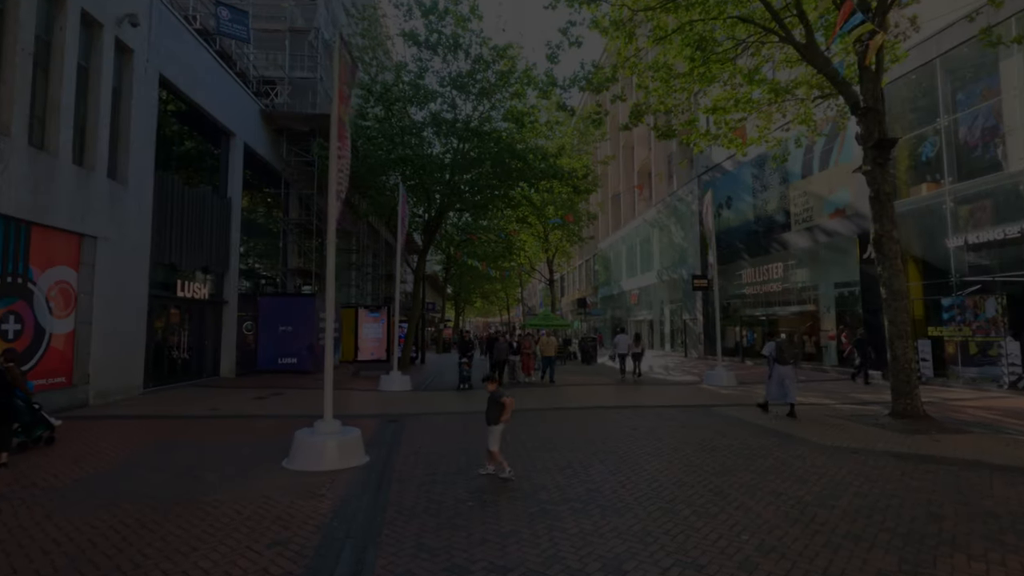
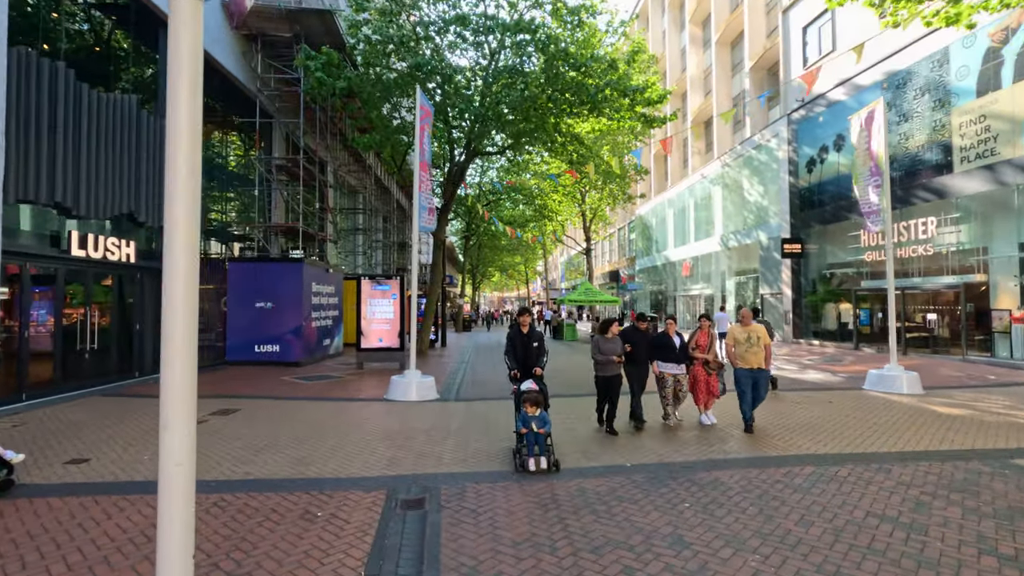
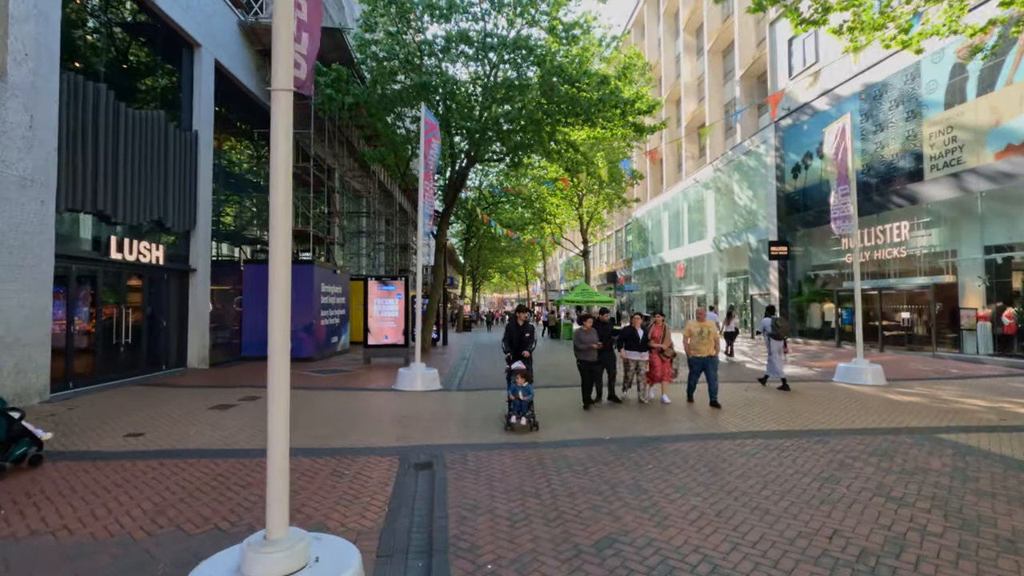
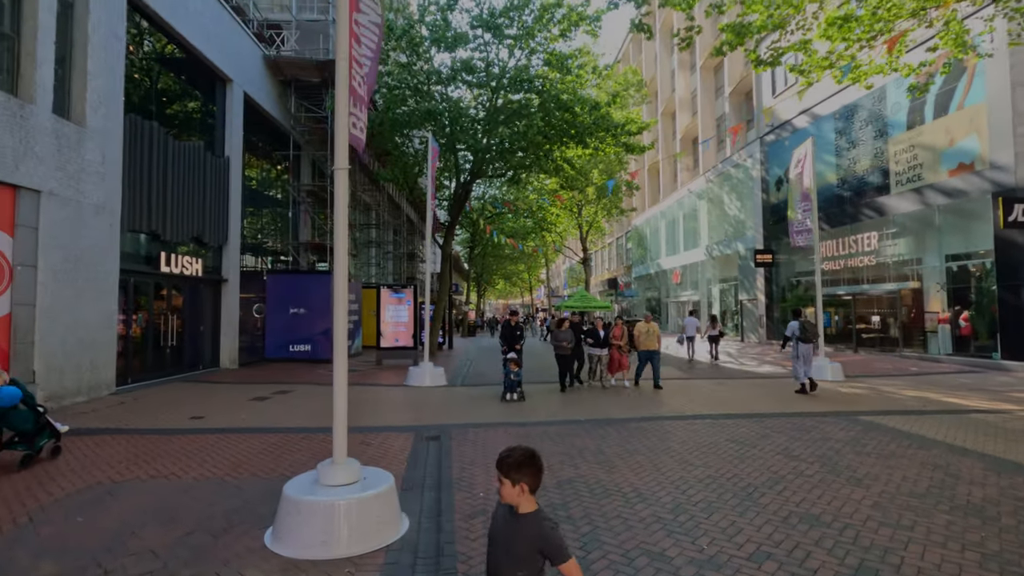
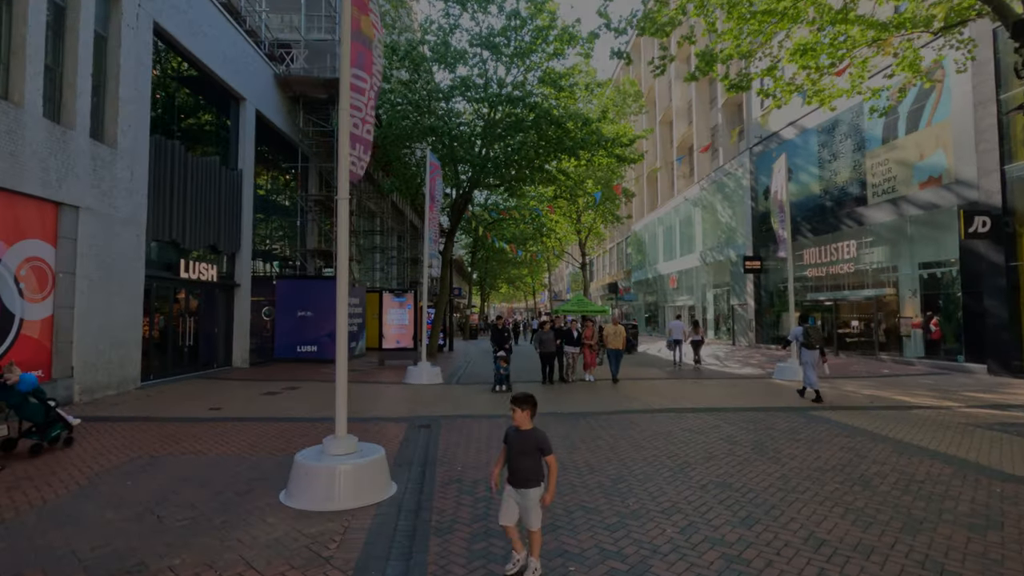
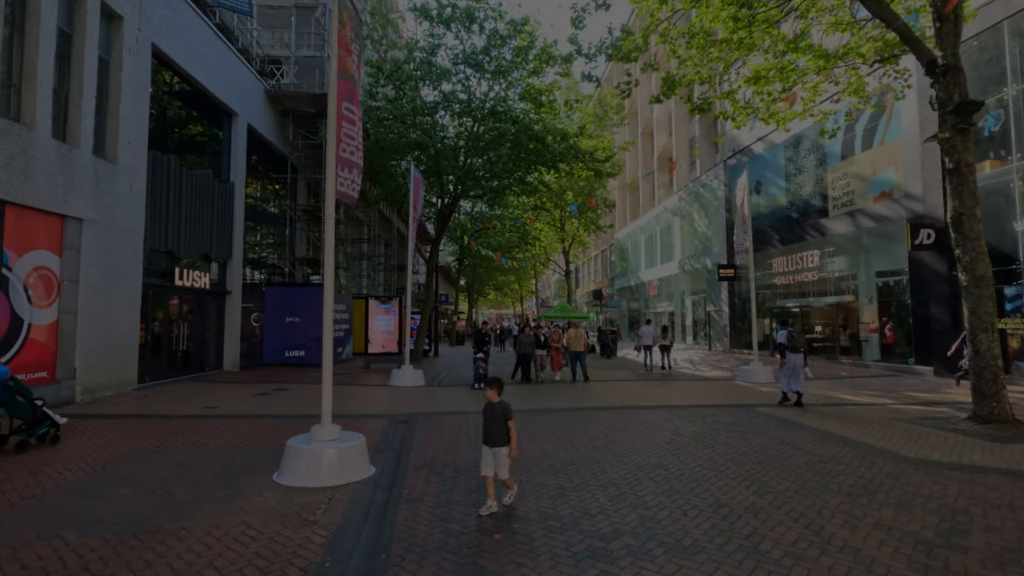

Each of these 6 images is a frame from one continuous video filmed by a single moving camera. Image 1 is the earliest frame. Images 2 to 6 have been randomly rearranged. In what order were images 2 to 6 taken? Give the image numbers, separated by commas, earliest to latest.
6, 5, 4, 3, 2
